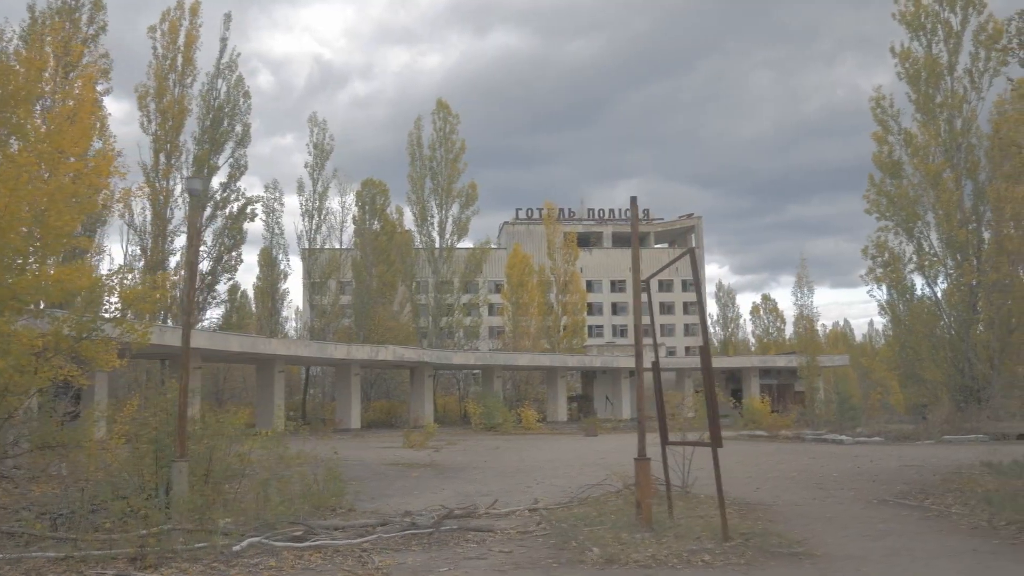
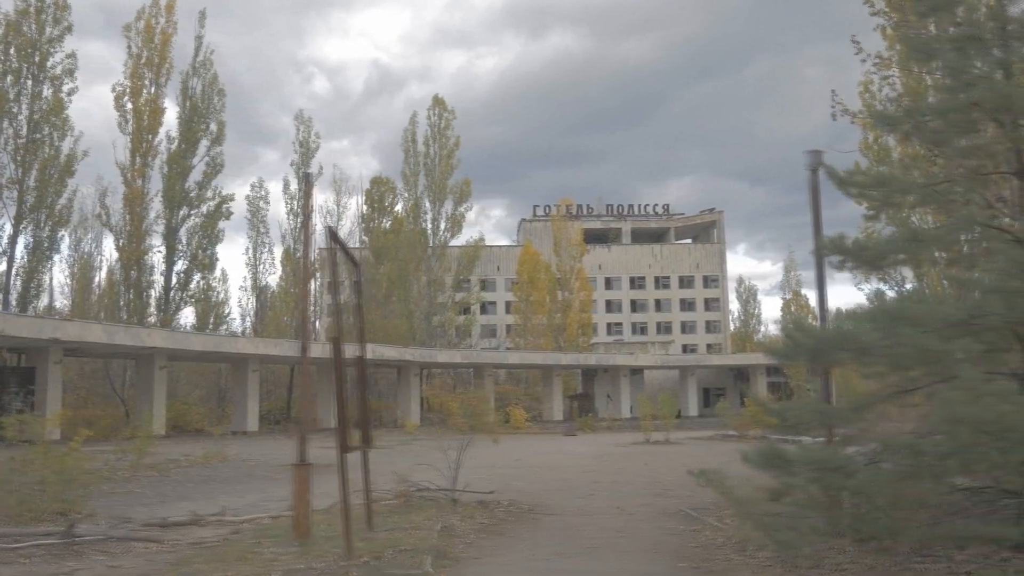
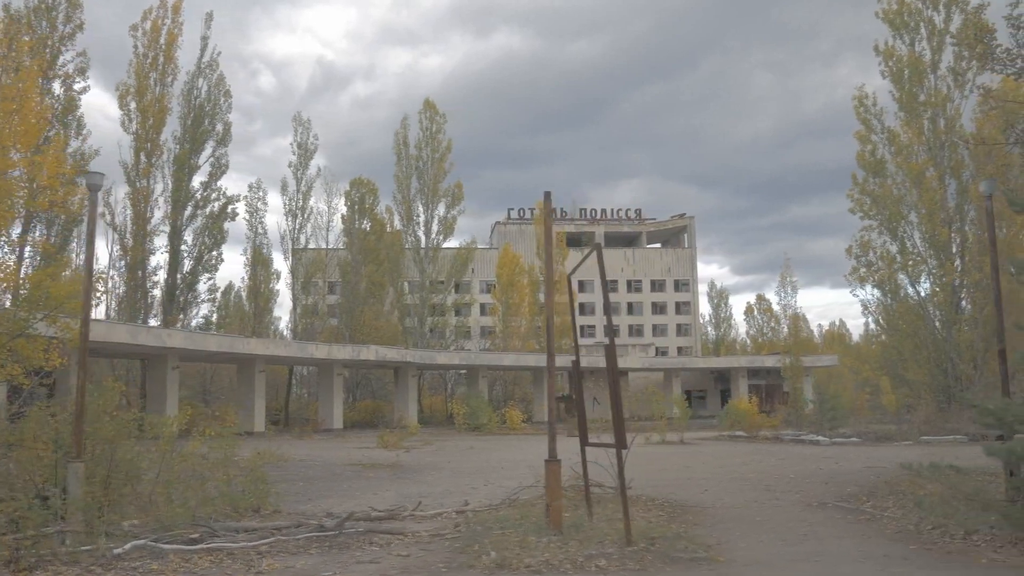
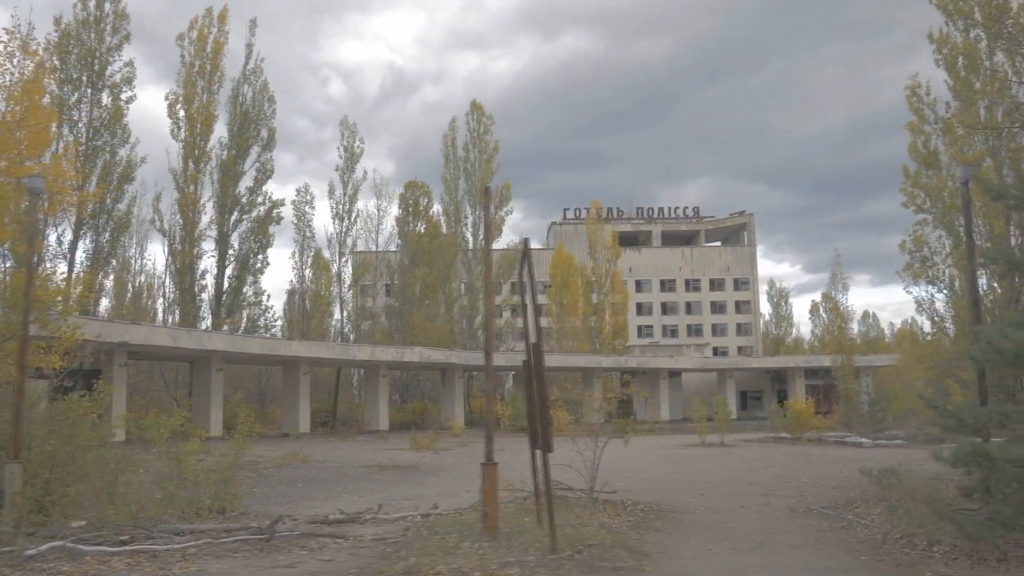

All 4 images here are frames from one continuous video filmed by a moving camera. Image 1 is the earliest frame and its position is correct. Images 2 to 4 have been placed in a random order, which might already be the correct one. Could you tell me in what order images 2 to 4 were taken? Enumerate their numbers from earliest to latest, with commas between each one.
3, 4, 2
